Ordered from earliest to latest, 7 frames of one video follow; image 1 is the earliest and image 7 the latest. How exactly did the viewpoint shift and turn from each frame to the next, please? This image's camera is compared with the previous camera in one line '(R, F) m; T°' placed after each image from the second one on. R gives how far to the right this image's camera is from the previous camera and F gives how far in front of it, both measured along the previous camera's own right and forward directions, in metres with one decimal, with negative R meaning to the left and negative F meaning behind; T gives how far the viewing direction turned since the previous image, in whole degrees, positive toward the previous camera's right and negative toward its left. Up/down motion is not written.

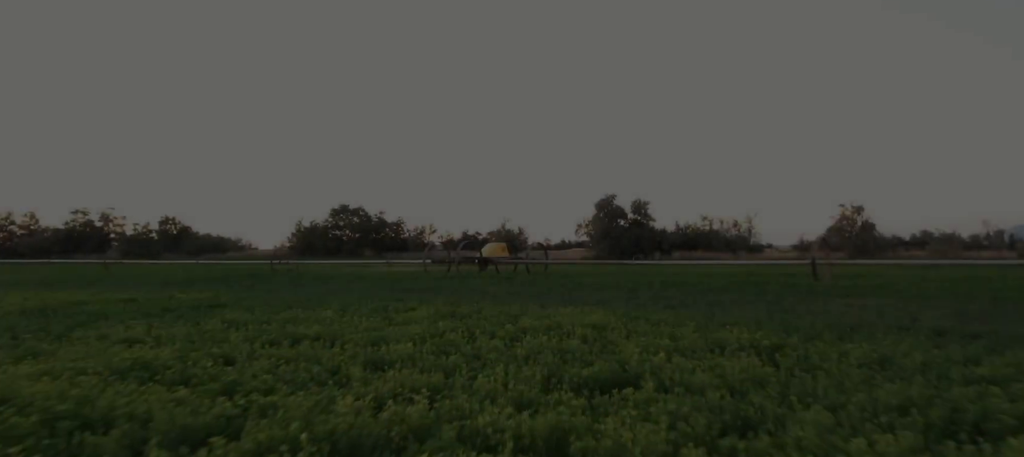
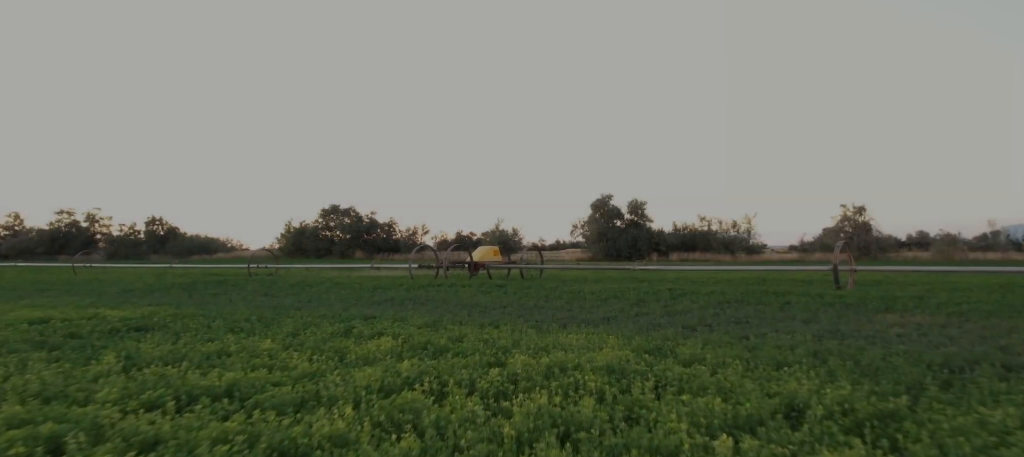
(+0.1, +1.3) m; +1°
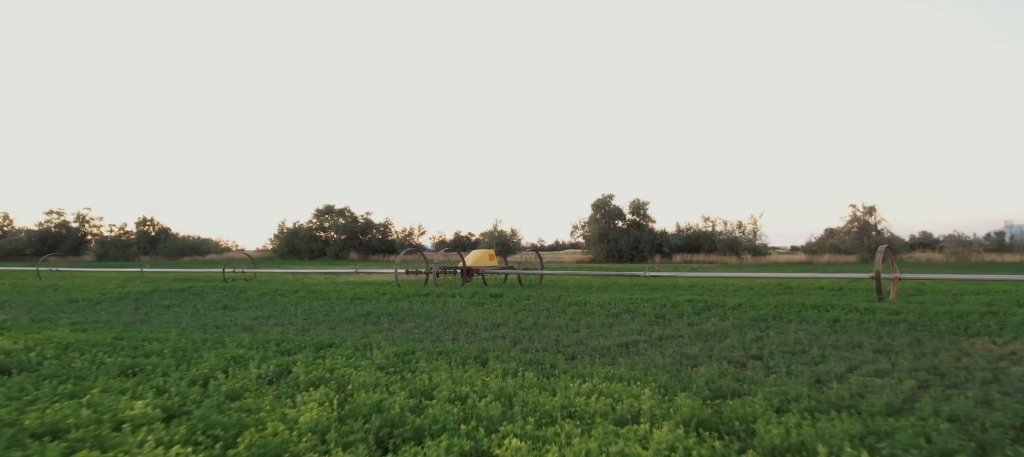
(+0.1, +1.6) m; 0°
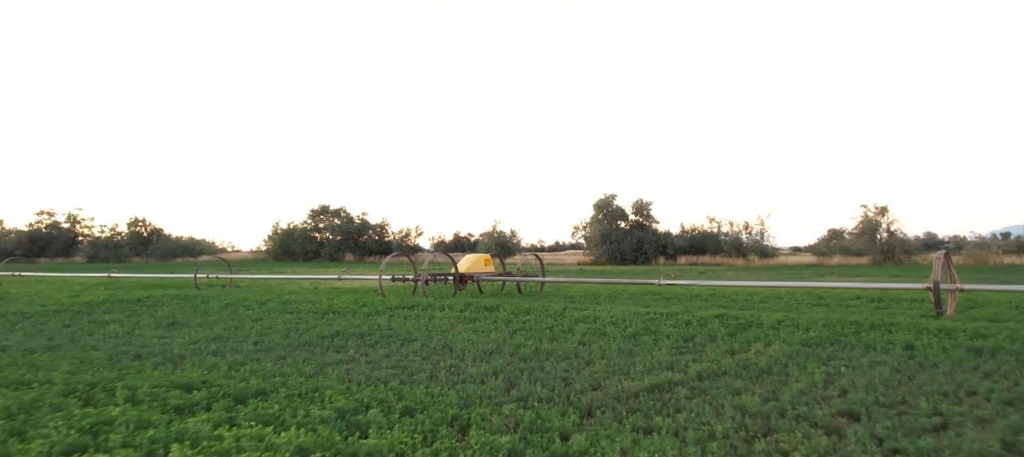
(0.0, +1.6) m; 0°
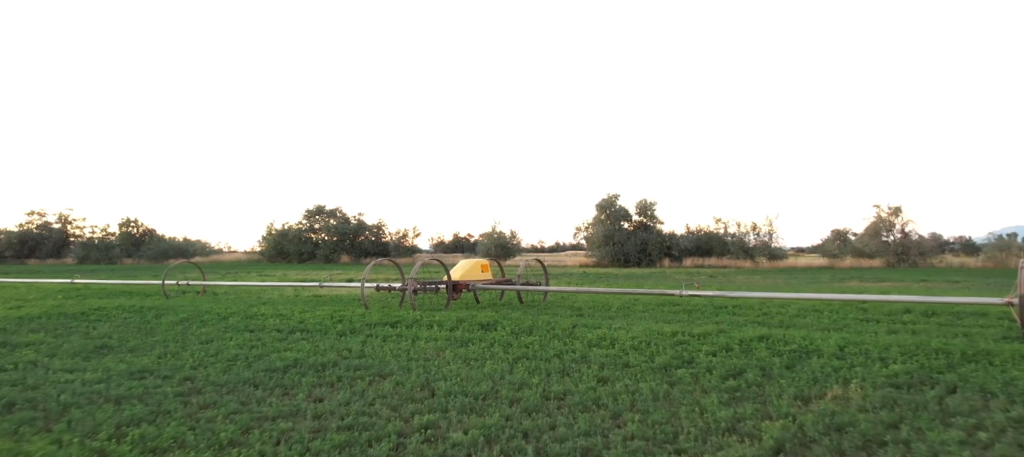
(0.0, +1.6) m; 0°
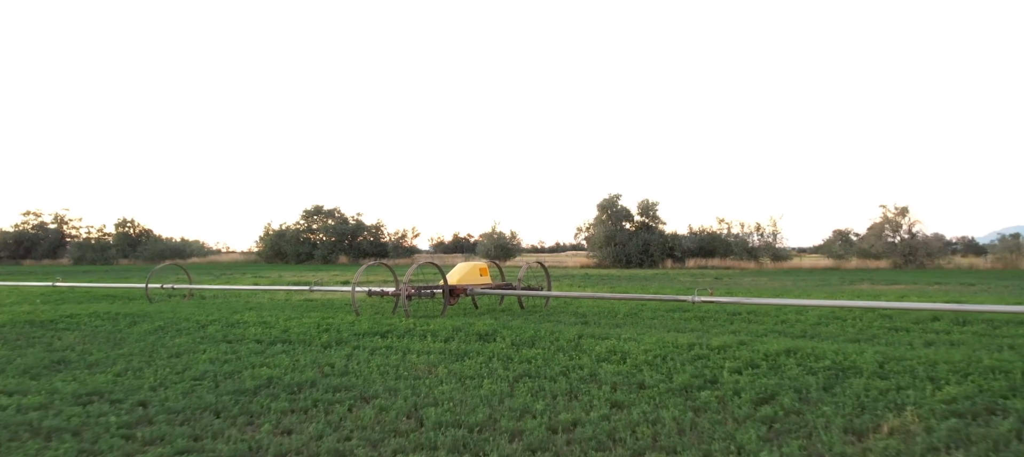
(0.0, +0.7) m; 0°
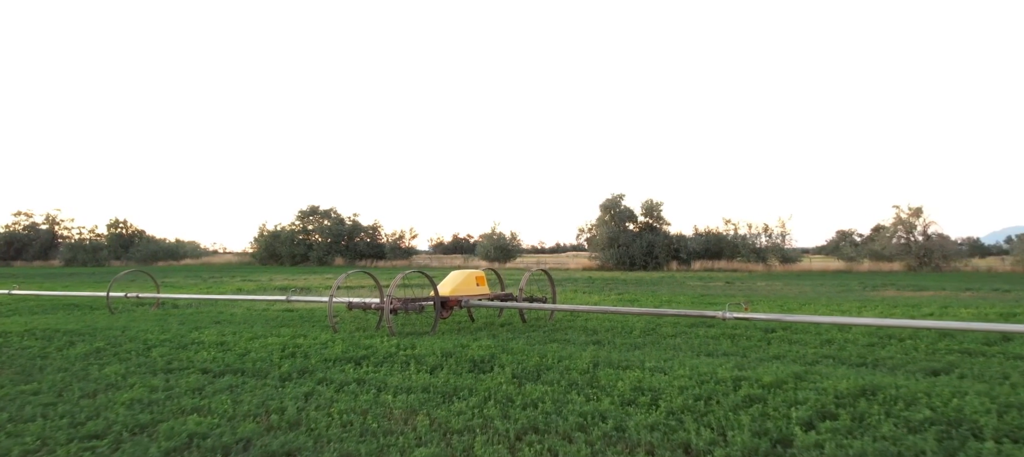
(0.0, +1.5) m; 0°
